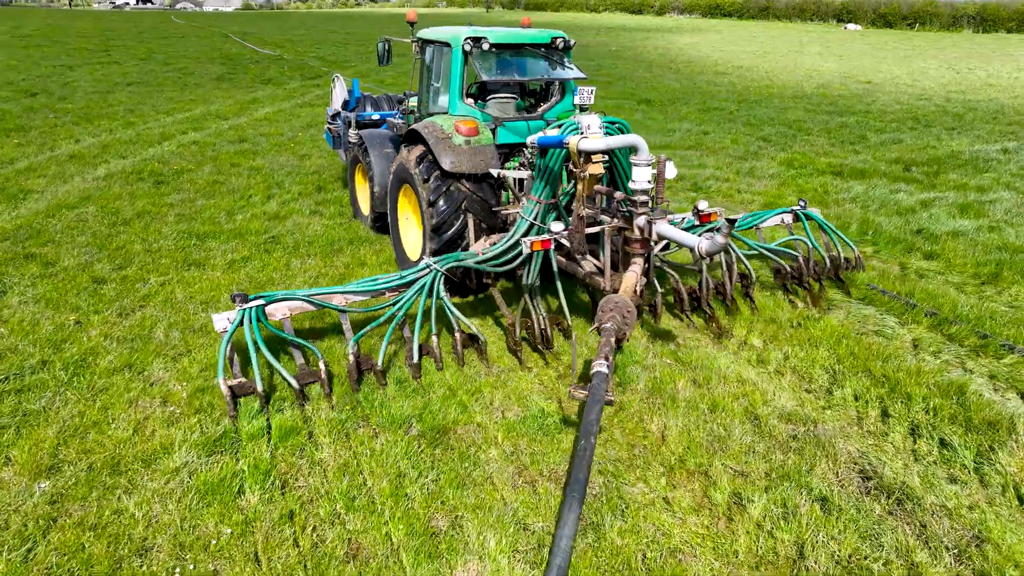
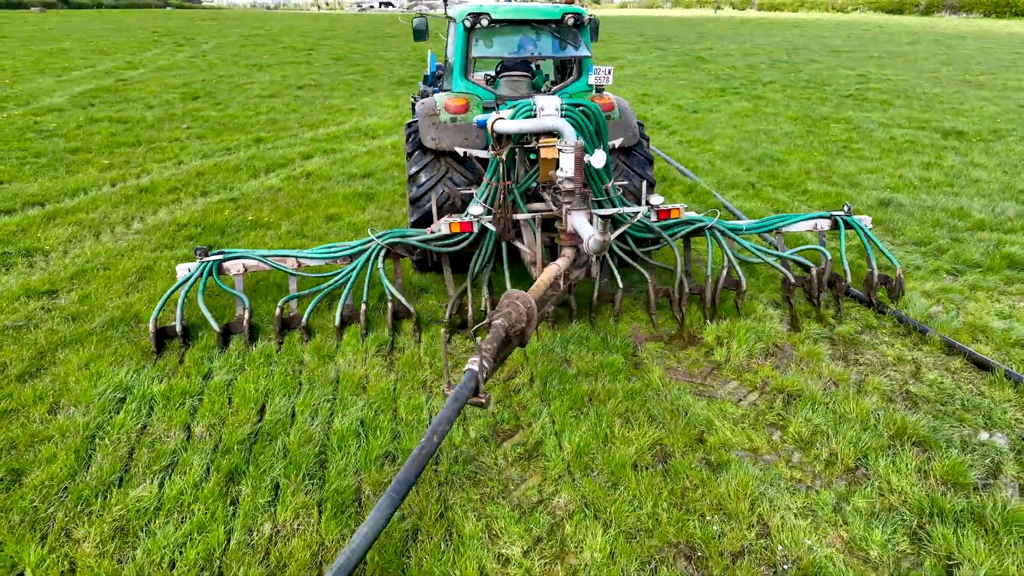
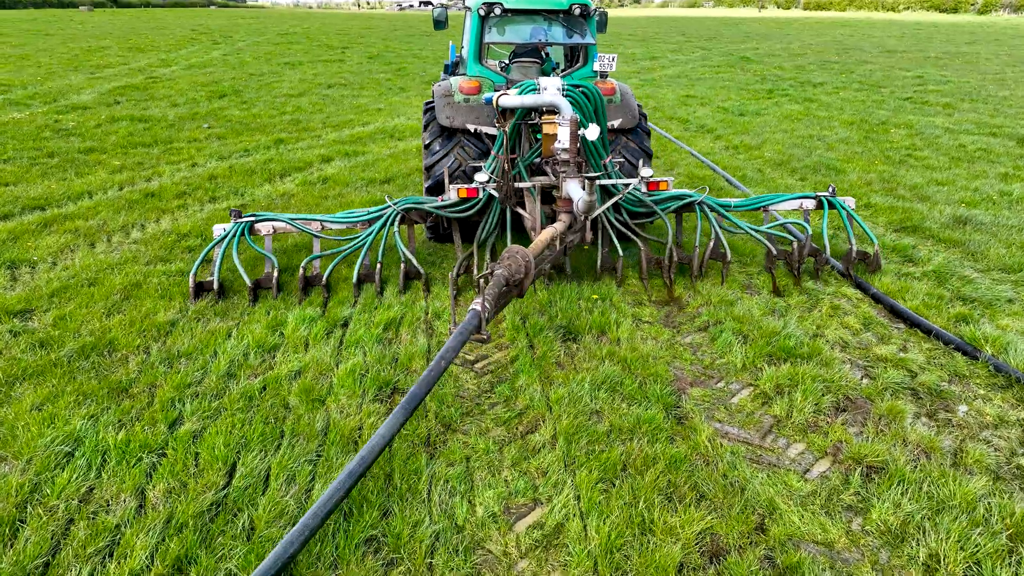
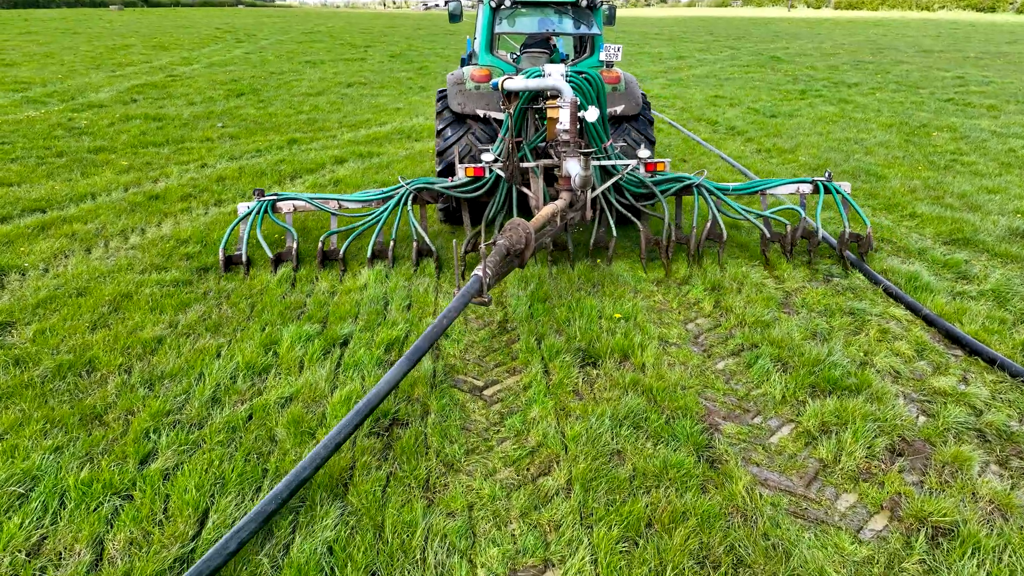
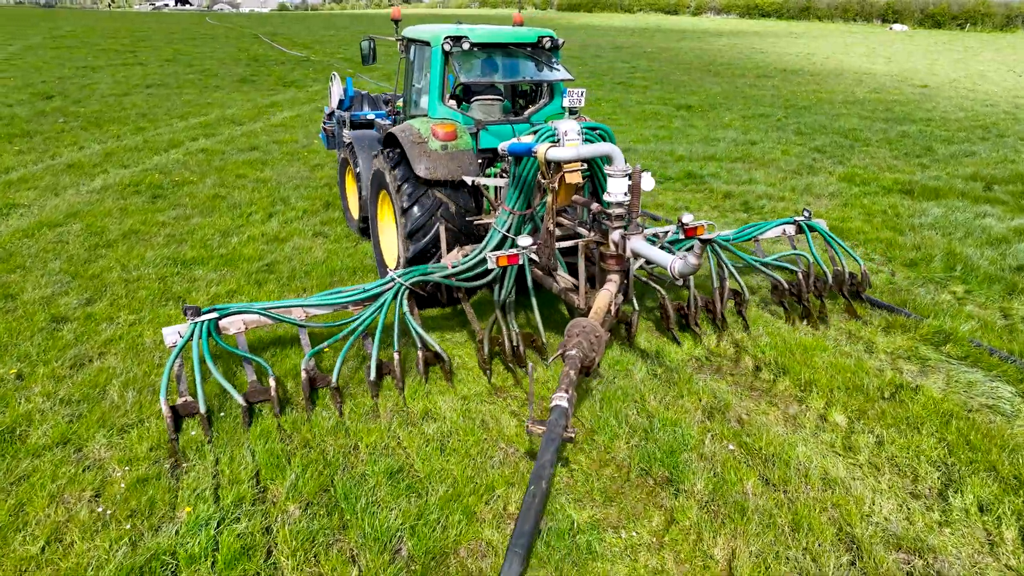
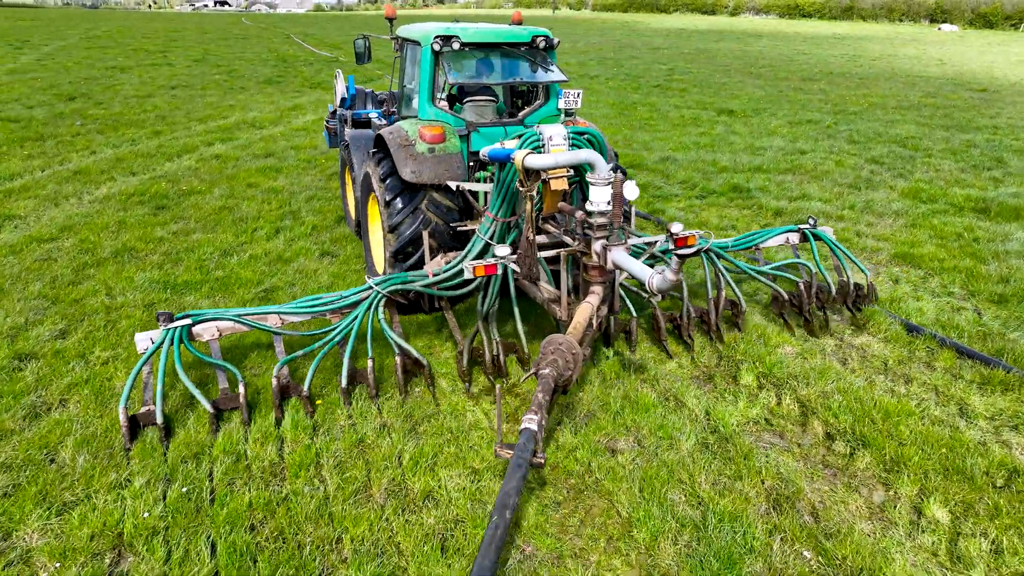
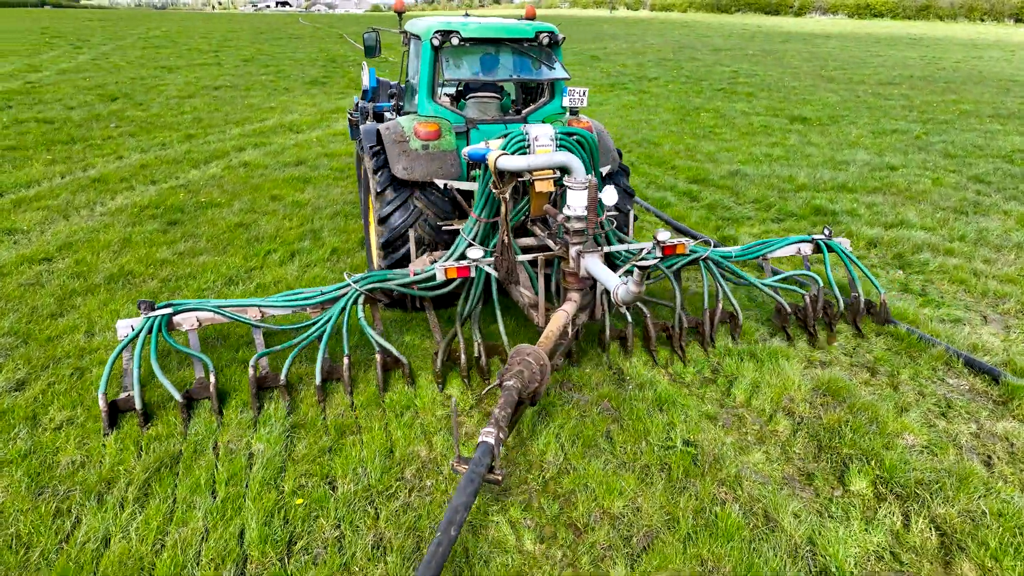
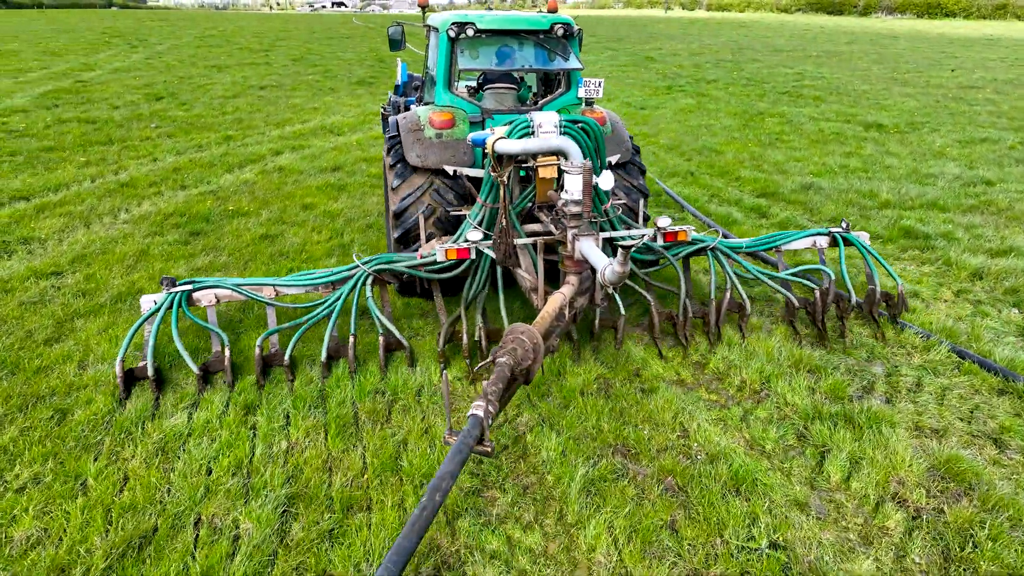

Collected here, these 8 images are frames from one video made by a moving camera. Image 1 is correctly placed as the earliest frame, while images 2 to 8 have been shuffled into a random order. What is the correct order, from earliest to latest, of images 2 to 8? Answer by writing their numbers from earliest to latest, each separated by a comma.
5, 6, 7, 8, 2, 3, 4
